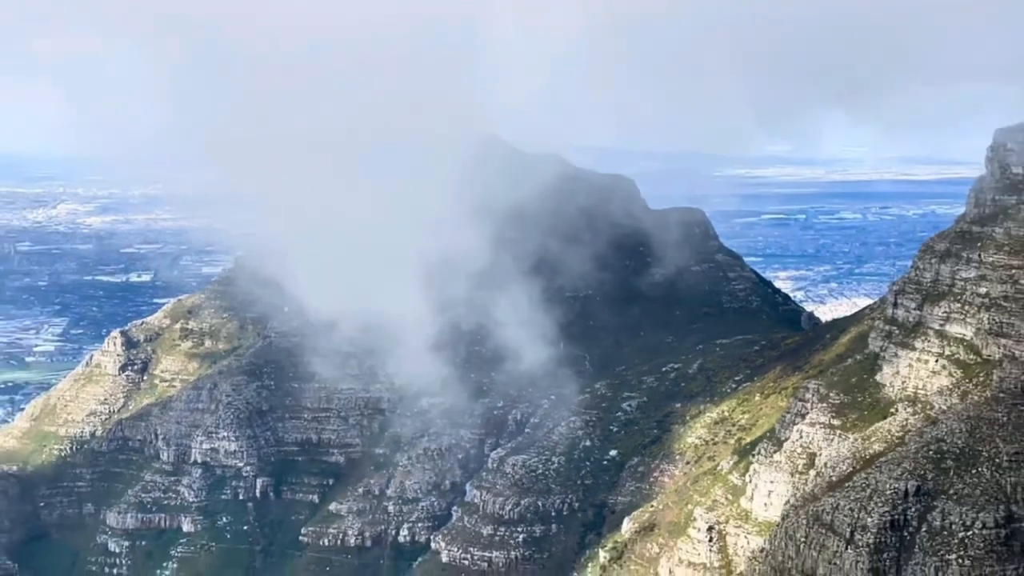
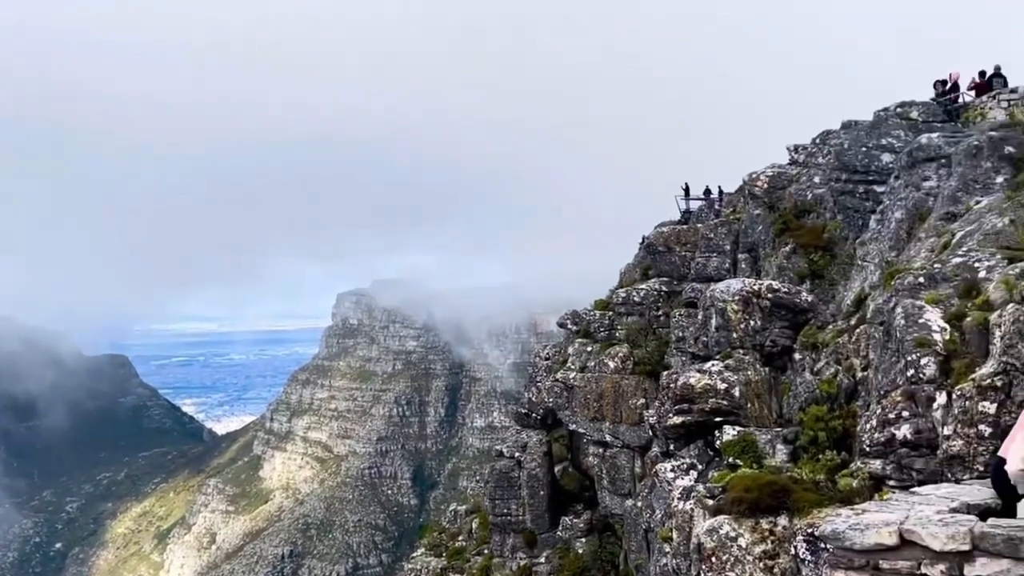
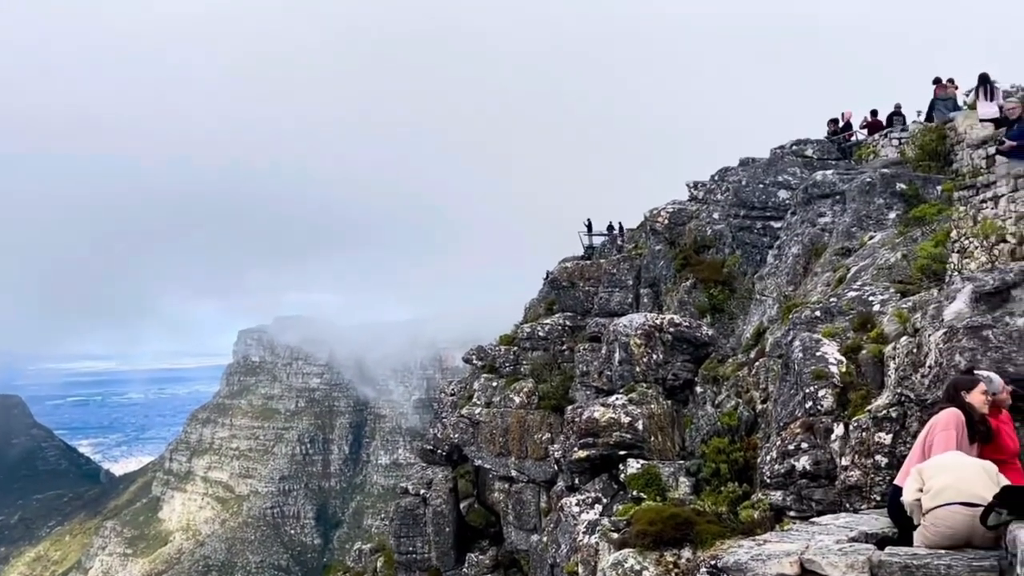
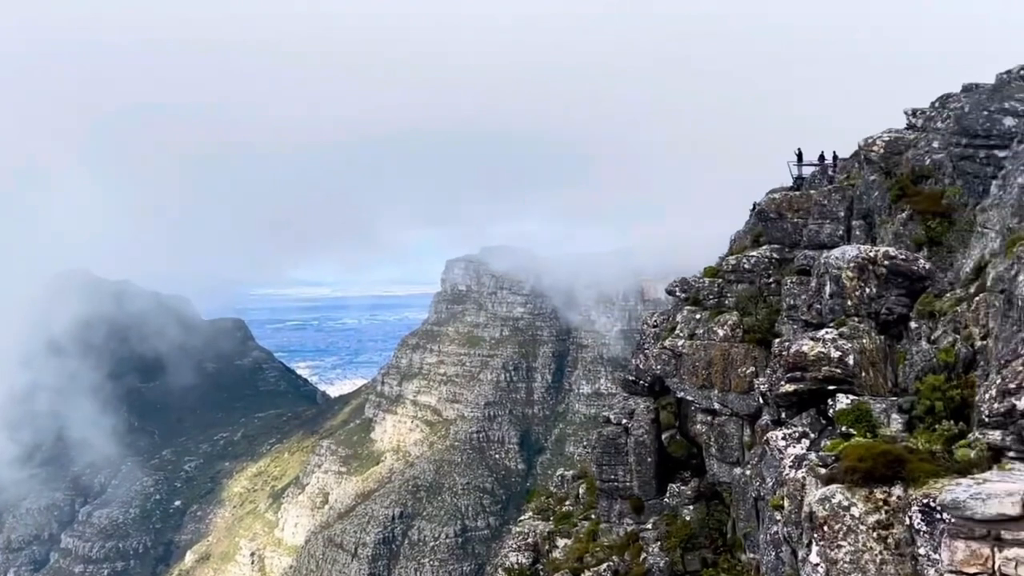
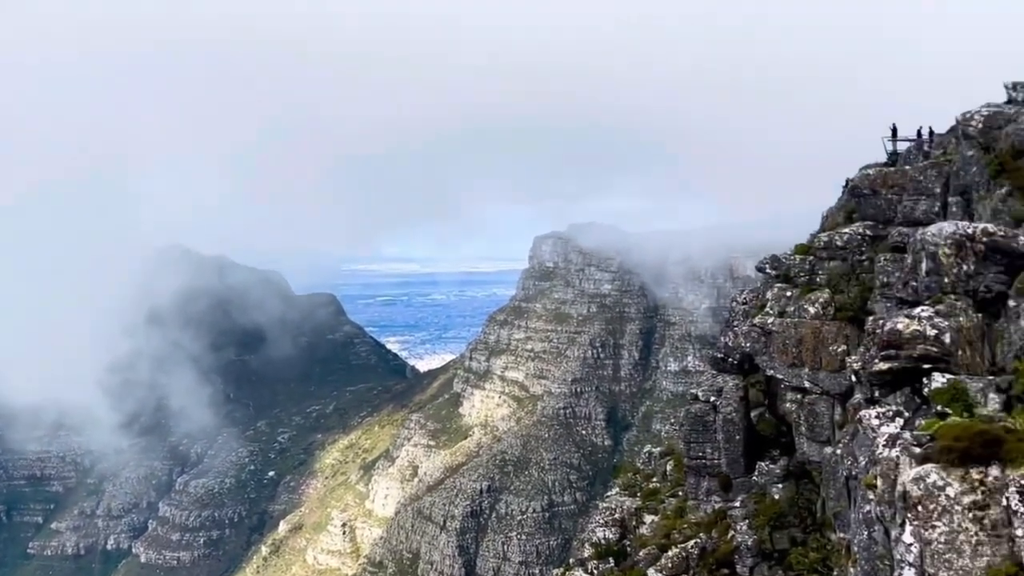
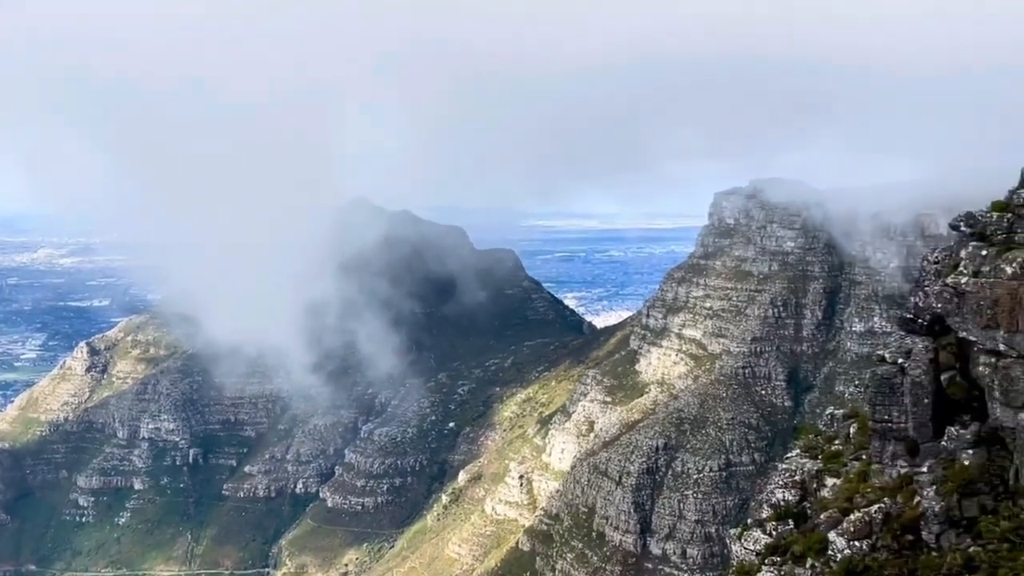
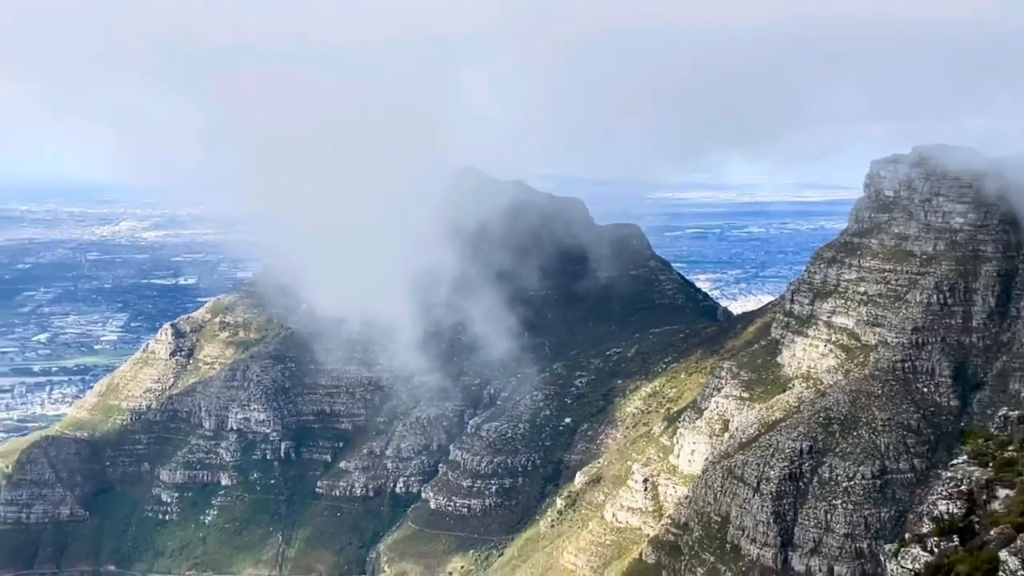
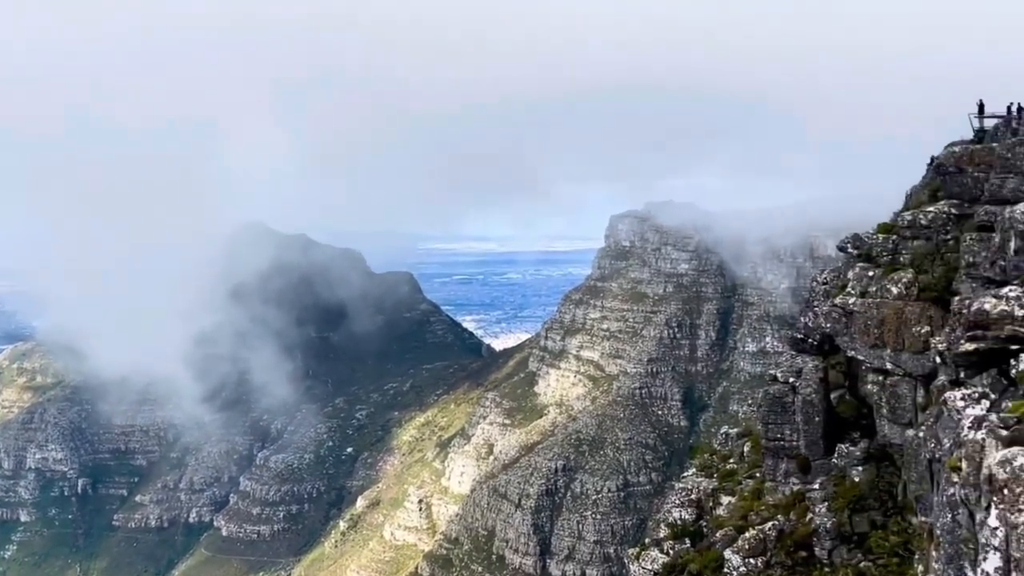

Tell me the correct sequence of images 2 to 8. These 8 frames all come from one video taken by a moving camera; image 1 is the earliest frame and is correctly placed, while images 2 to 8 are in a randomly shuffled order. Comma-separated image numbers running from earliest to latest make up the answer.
7, 6, 8, 5, 4, 2, 3
